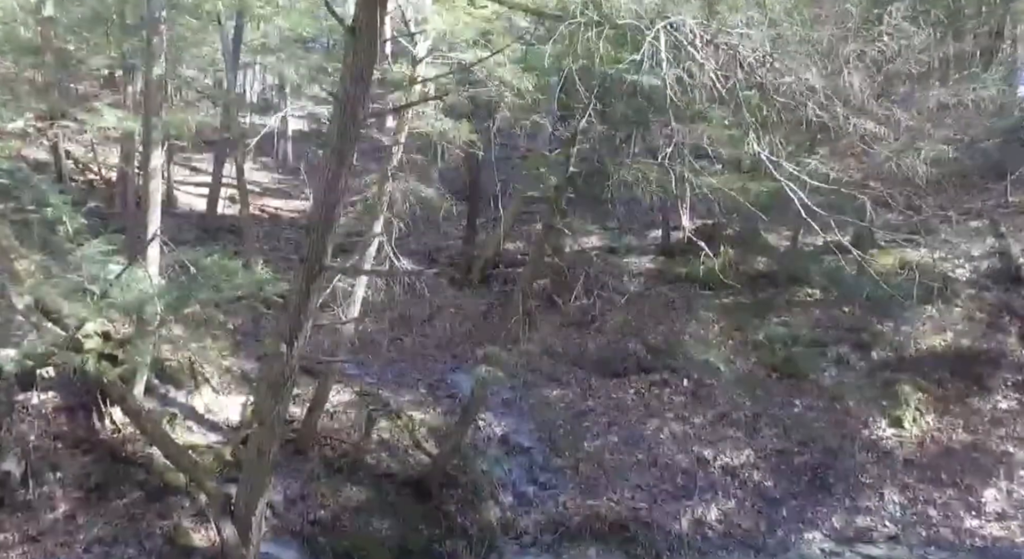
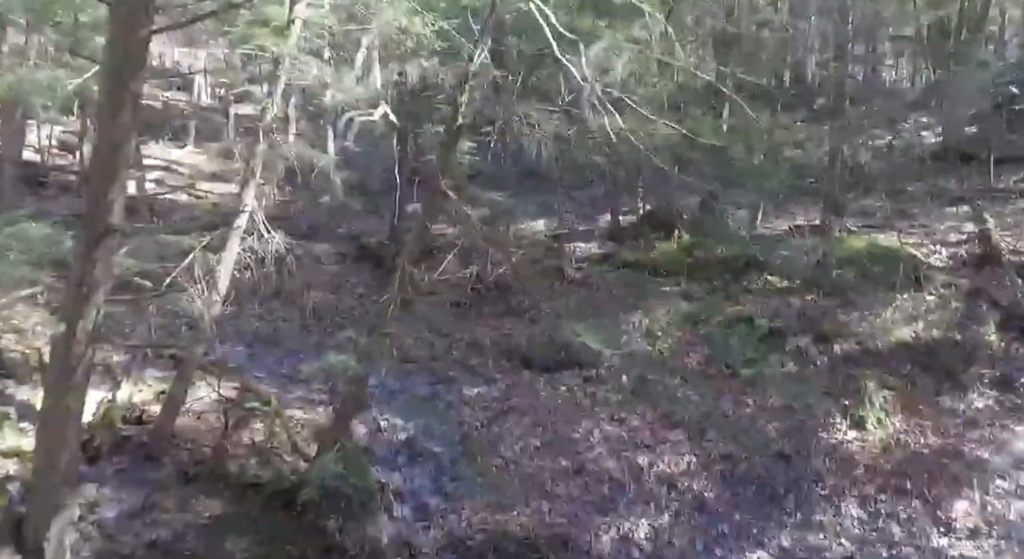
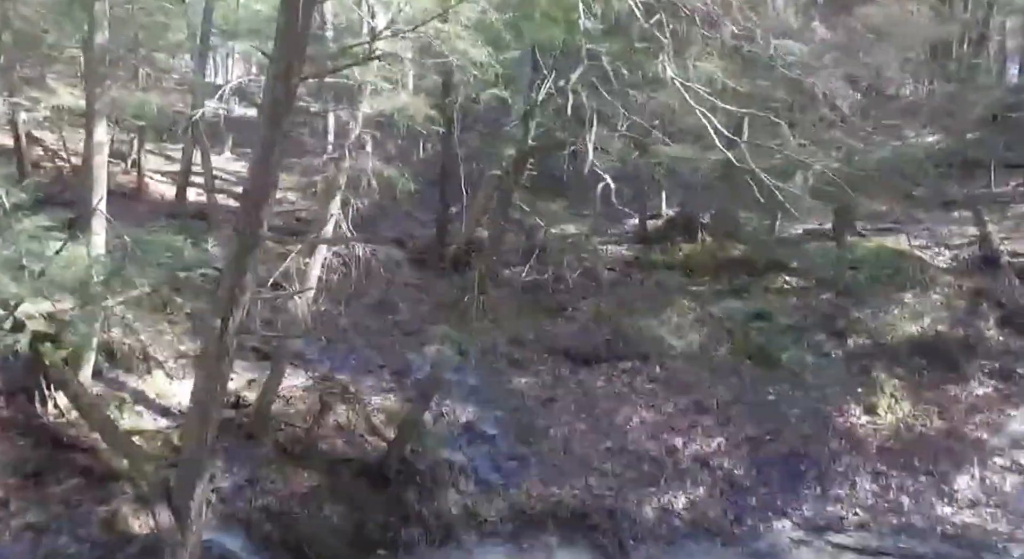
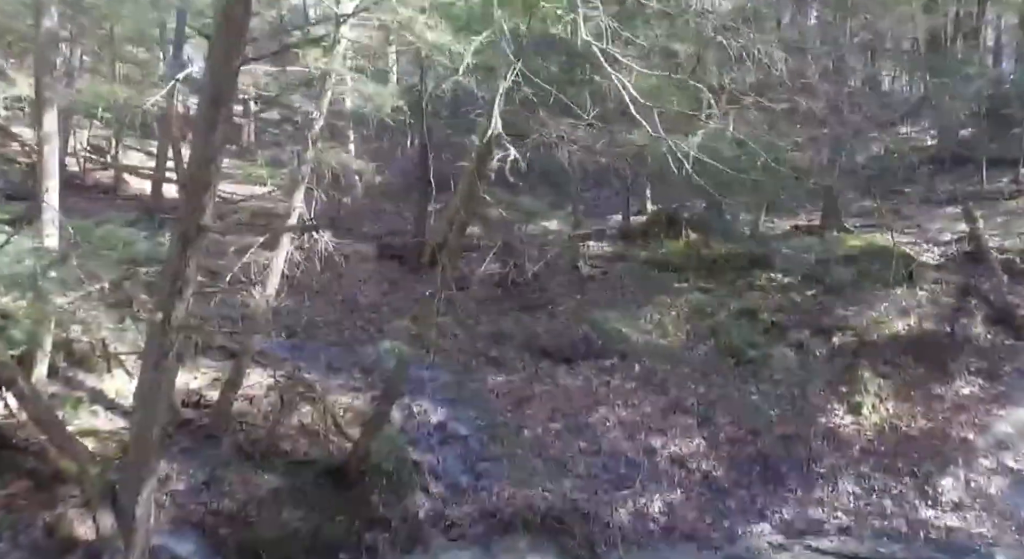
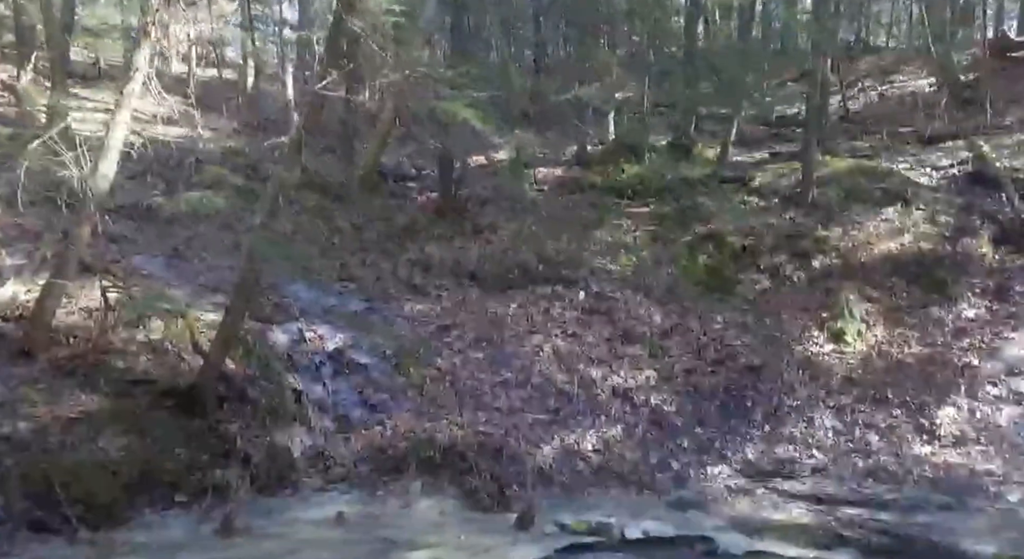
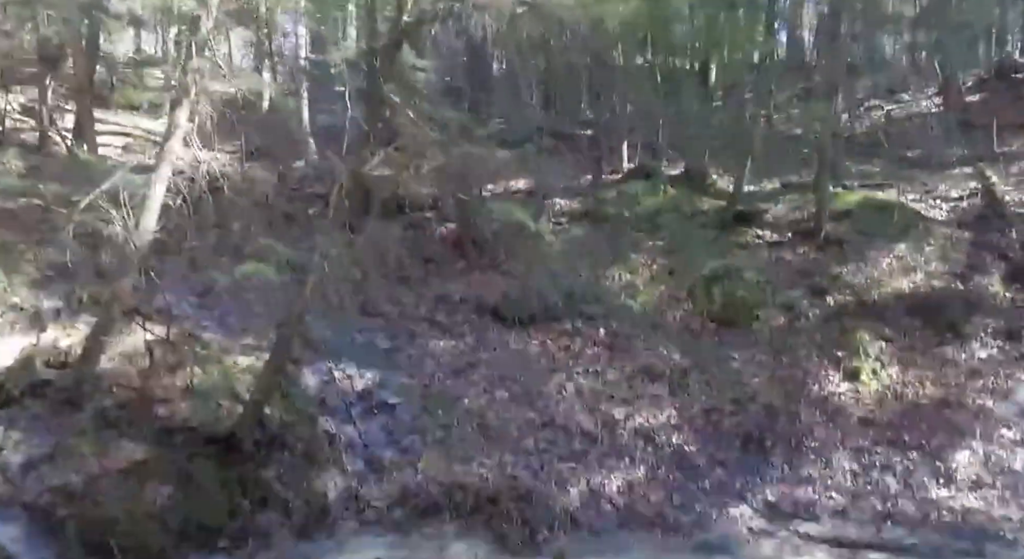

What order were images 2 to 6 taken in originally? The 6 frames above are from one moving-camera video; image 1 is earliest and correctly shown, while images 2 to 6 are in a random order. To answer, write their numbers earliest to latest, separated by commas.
3, 4, 2, 6, 5
